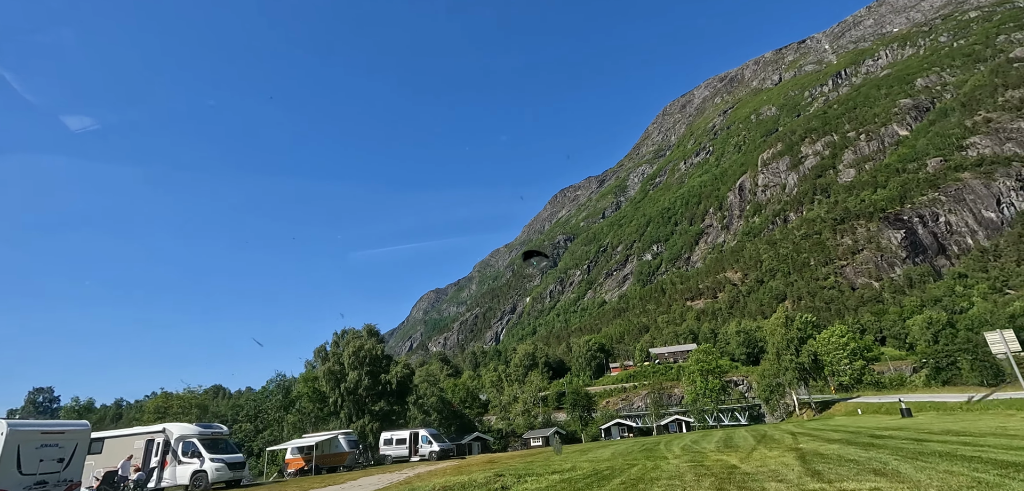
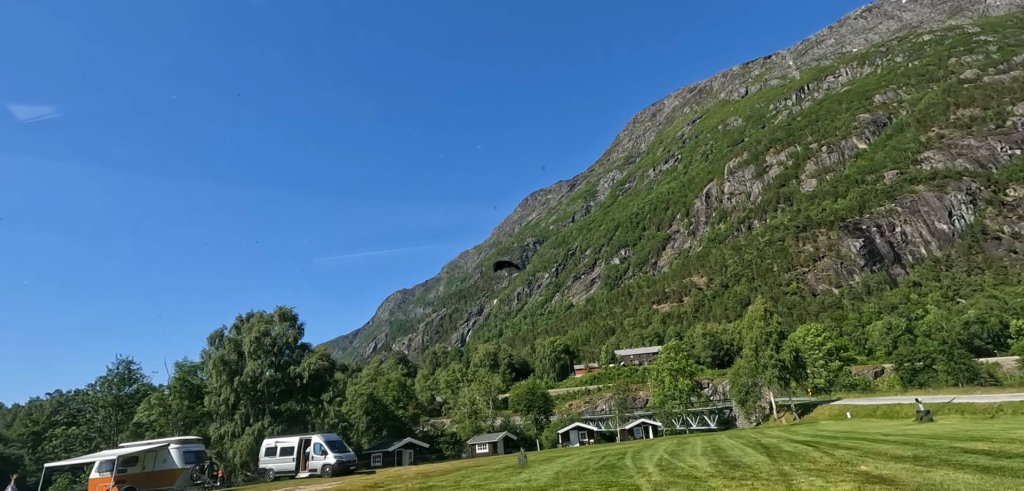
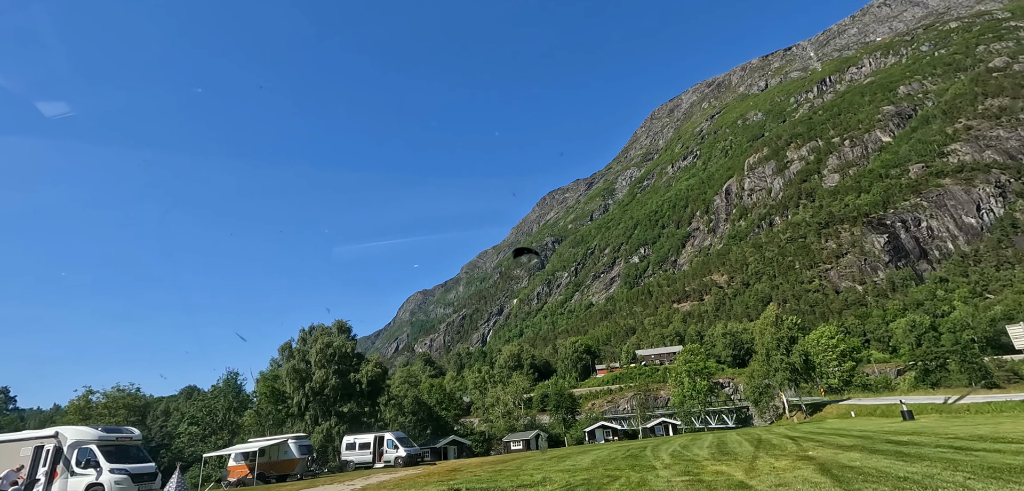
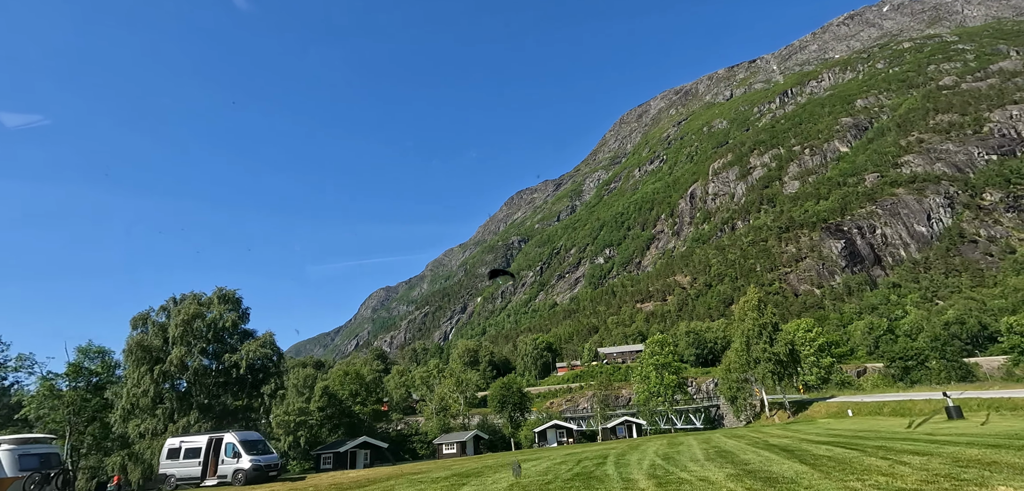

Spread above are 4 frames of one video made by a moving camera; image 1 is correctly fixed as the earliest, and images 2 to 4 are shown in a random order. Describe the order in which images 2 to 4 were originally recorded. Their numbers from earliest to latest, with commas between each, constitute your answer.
3, 2, 4
